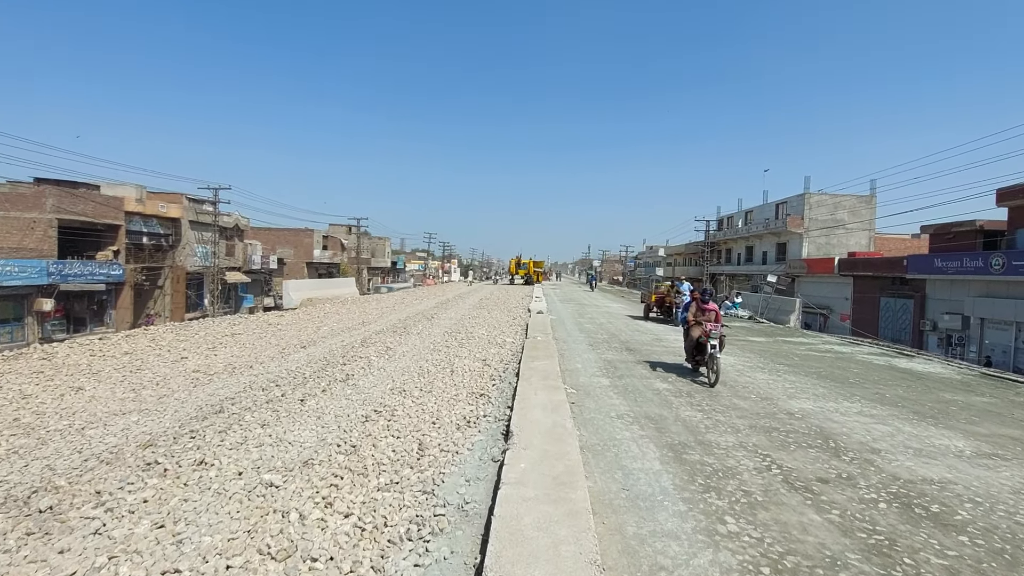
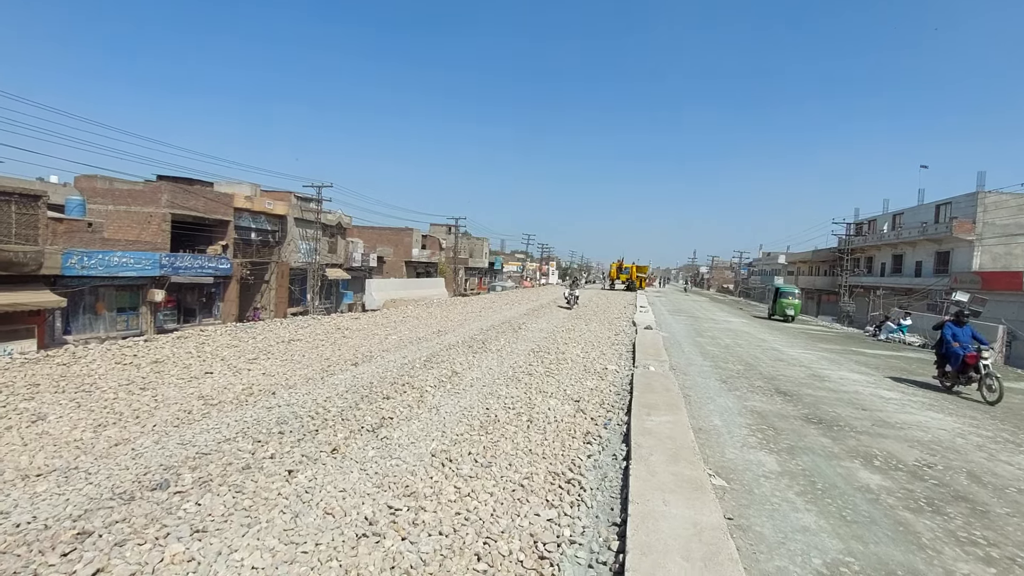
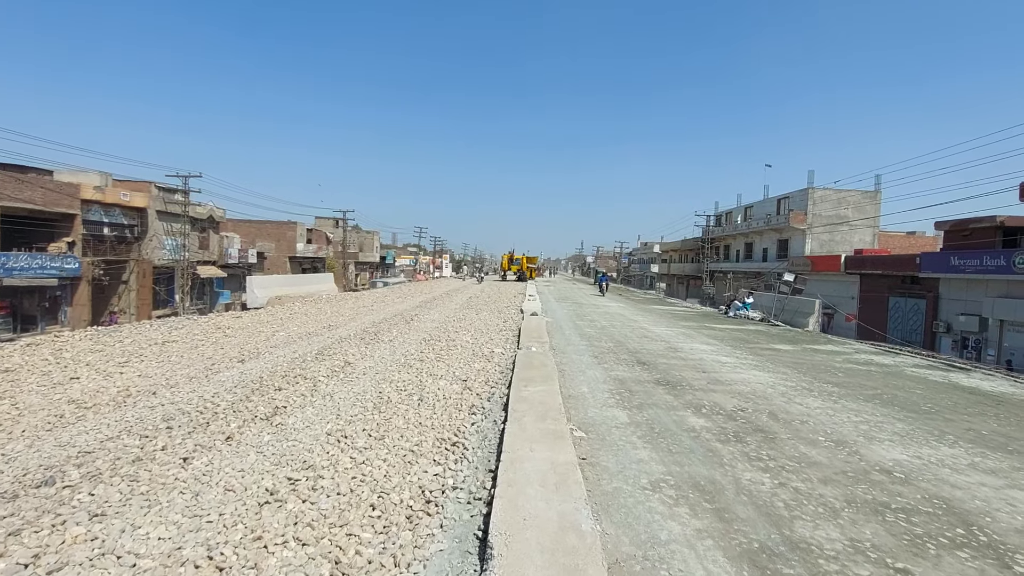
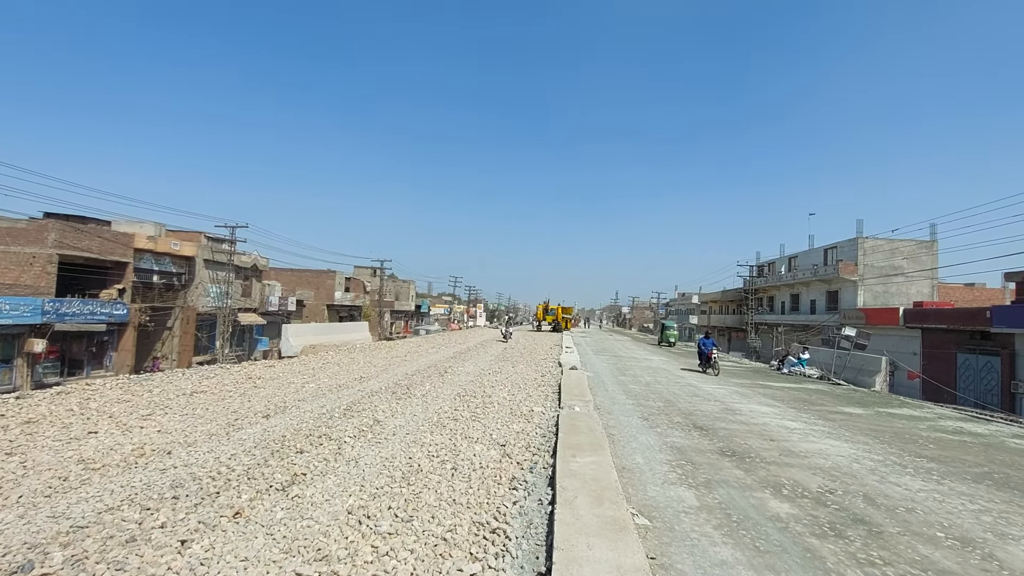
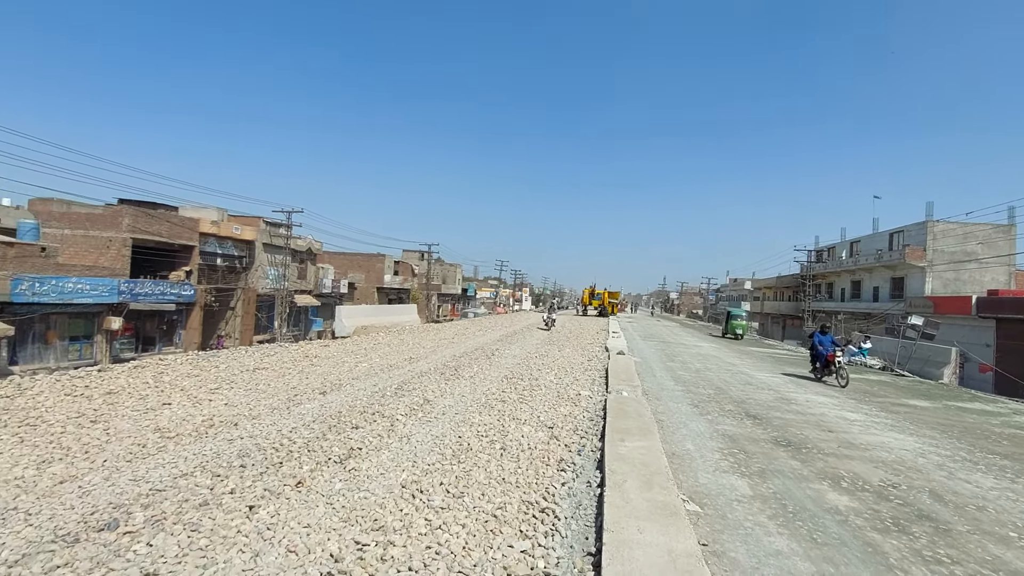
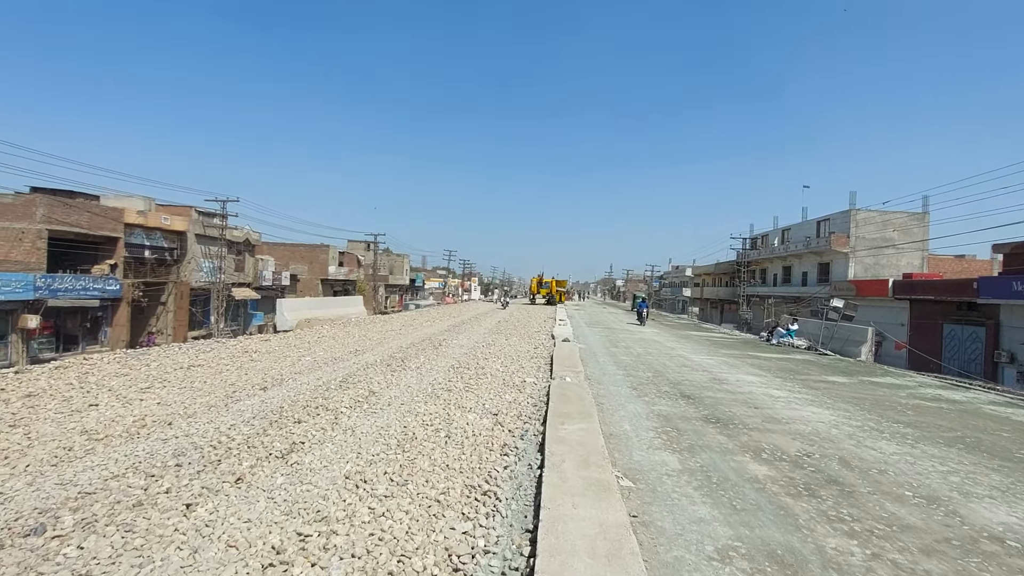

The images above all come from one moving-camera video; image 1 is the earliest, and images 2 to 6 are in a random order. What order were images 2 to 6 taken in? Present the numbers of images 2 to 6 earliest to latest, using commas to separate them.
3, 6, 4, 5, 2
